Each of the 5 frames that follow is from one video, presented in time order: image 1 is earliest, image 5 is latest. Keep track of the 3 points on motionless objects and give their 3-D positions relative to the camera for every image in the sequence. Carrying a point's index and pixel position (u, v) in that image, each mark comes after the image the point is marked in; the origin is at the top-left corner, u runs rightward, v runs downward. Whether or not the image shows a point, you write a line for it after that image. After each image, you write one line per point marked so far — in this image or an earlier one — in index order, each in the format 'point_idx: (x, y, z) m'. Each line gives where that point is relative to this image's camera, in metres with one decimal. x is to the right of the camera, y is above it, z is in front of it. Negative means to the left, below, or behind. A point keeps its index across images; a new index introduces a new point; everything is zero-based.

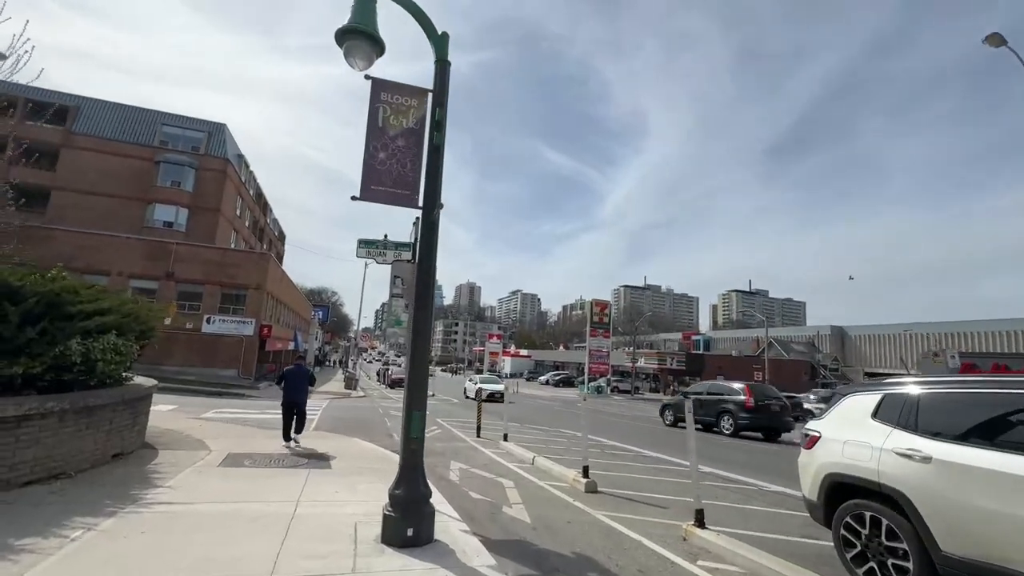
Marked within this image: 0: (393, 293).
0: (-2.2, -0.1, +8.7) m
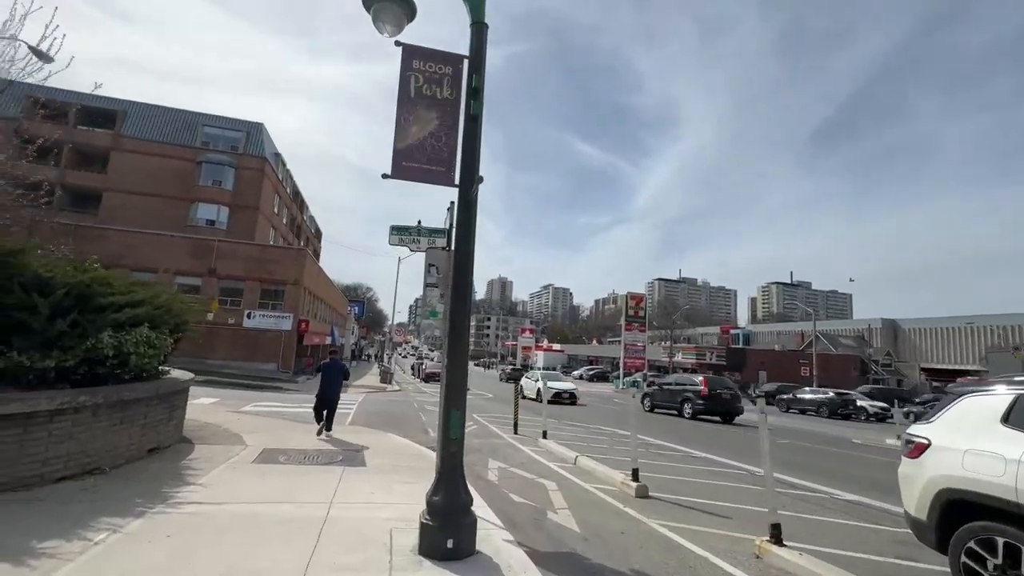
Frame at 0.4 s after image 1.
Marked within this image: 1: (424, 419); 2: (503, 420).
0: (-1.5, +0.1, +8.2) m
1: (-3.4, -5.1, +18.0) m
2: (-0.3, -5.2, +18.4) m
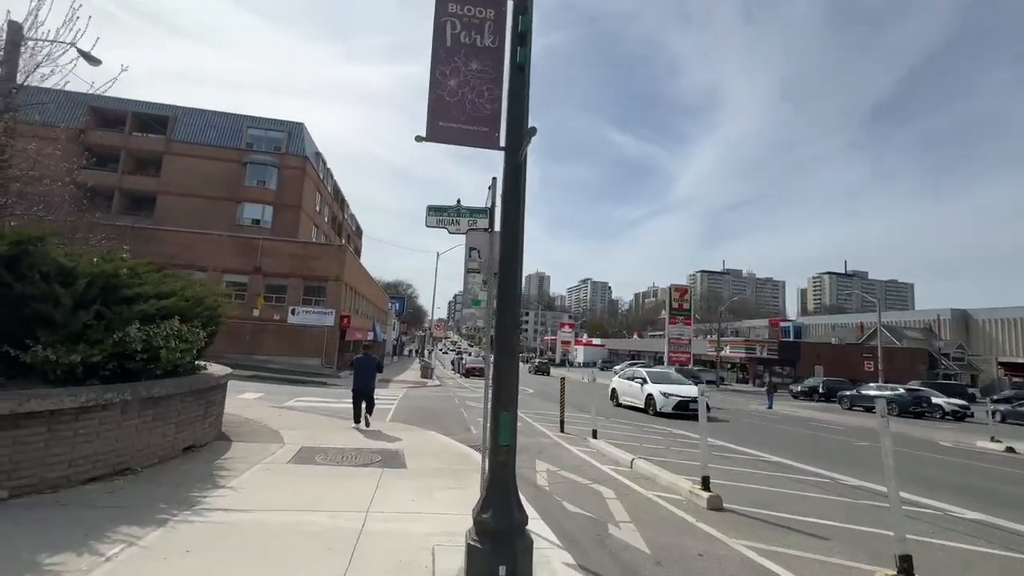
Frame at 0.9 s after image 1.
0: (-0.7, +0.3, +7.4) m
1: (-1.7, -4.8, +17.3) m
2: (+1.3, -4.9, +17.6) m
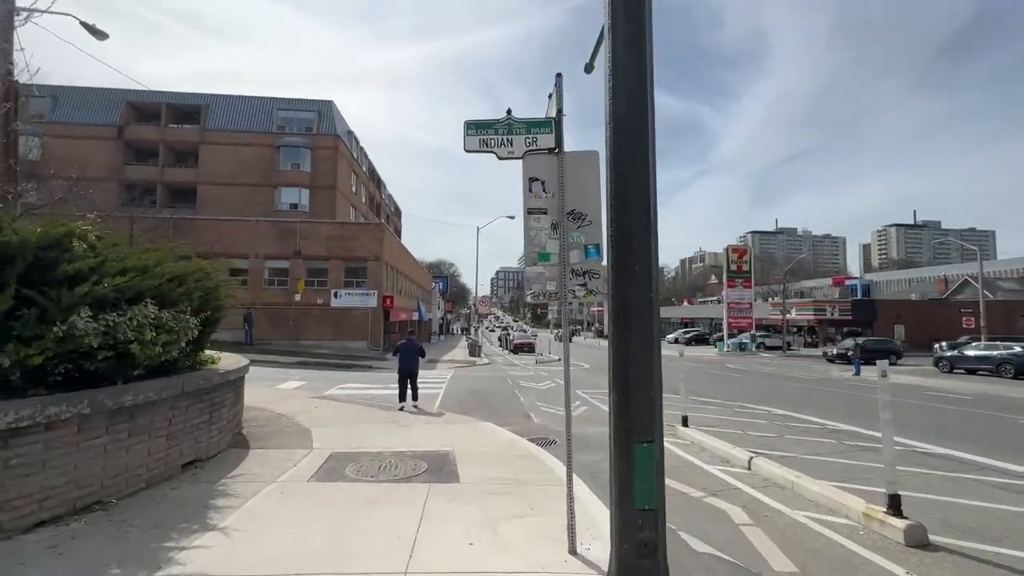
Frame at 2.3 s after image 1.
0: (+0.2, +0.9, +5.1) m
1: (+0.3, -3.7, +15.3) m
2: (+3.4, -3.6, +15.3) m
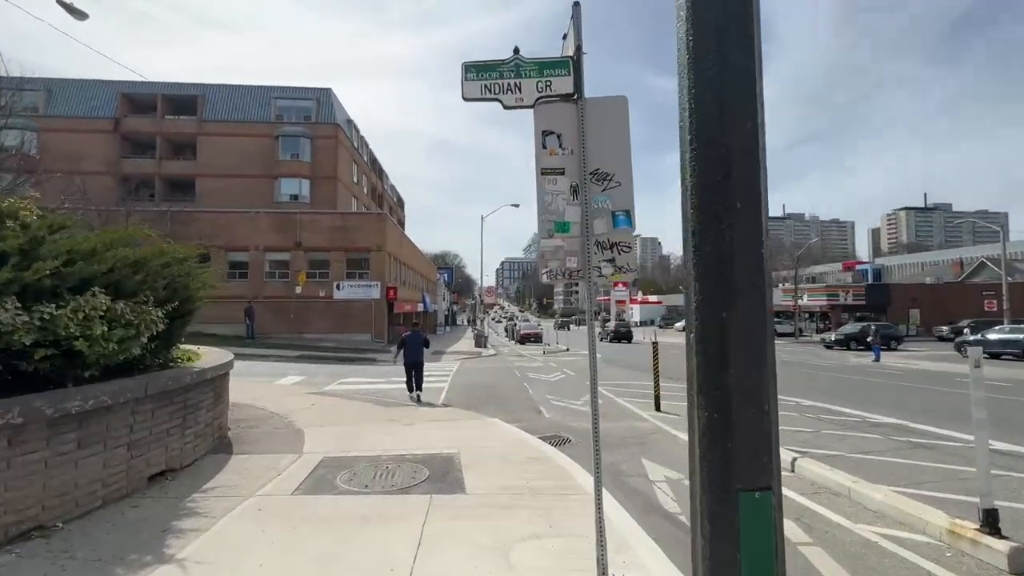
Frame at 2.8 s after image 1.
0: (+0.3, +1.1, +4.2) m
1: (+0.6, -3.3, +14.5) m
2: (+3.7, -3.1, +14.4) m
